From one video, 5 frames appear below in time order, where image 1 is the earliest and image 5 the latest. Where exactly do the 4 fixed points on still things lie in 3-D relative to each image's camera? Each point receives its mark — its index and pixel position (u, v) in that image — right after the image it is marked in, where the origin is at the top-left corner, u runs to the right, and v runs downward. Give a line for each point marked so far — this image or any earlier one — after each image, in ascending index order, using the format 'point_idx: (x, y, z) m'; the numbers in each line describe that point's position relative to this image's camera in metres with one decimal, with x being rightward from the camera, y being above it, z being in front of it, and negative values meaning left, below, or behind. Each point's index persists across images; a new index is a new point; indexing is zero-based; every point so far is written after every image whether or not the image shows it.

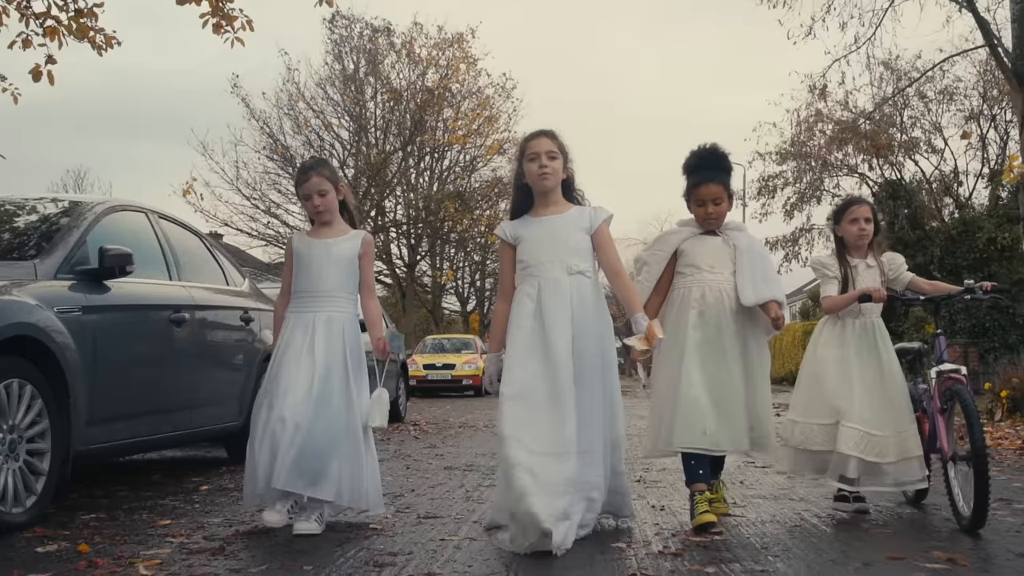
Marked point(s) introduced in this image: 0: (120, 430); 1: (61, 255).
0: (-1.9, -0.7, +5.4) m
1: (-2.2, +0.2, +5.2) m
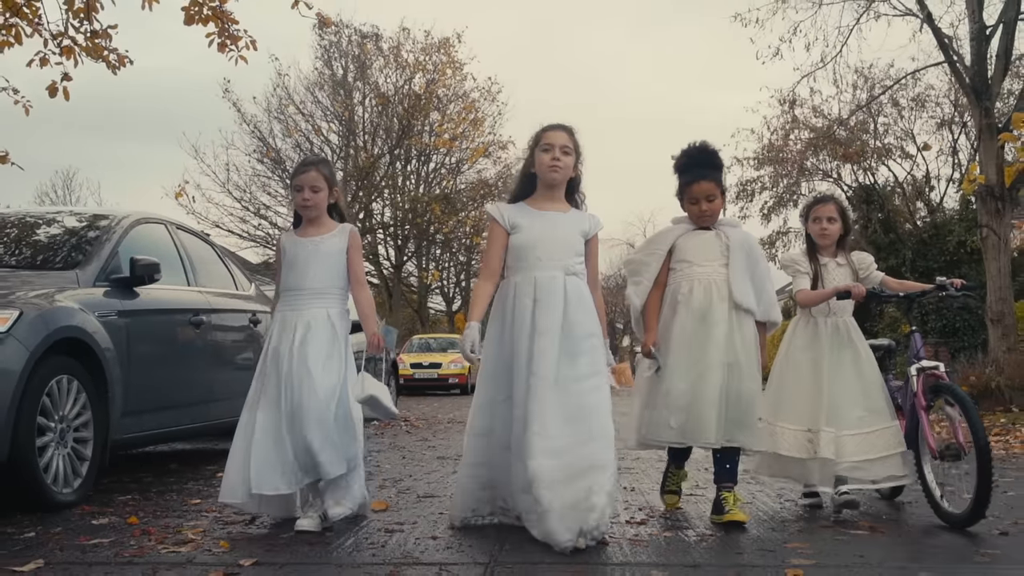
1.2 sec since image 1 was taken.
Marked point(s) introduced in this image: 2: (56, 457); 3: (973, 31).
0: (-2.0, -0.7, +6.0) m
1: (-2.2, +0.1, +5.8) m
2: (-2.0, -0.8, +4.8) m
3: (+5.4, +3.0, +12.8) m
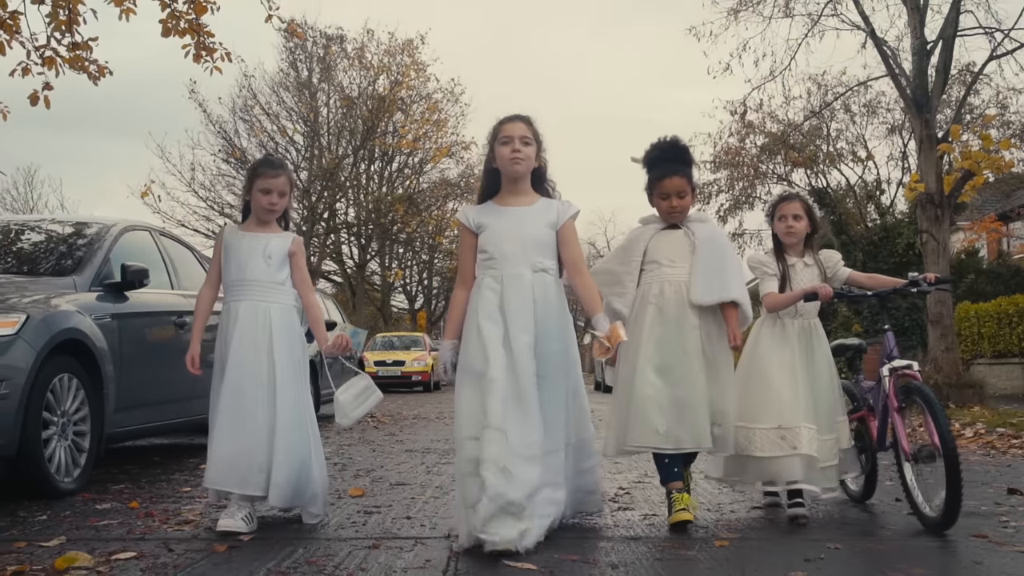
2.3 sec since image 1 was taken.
0: (-2.2, -0.8, +6.4) m
1: (-2.4, +0.1, +6.2) m
2: (-2.2, -0.8, +5.3) m
3: (+5.0, +3.0, +13.5) m
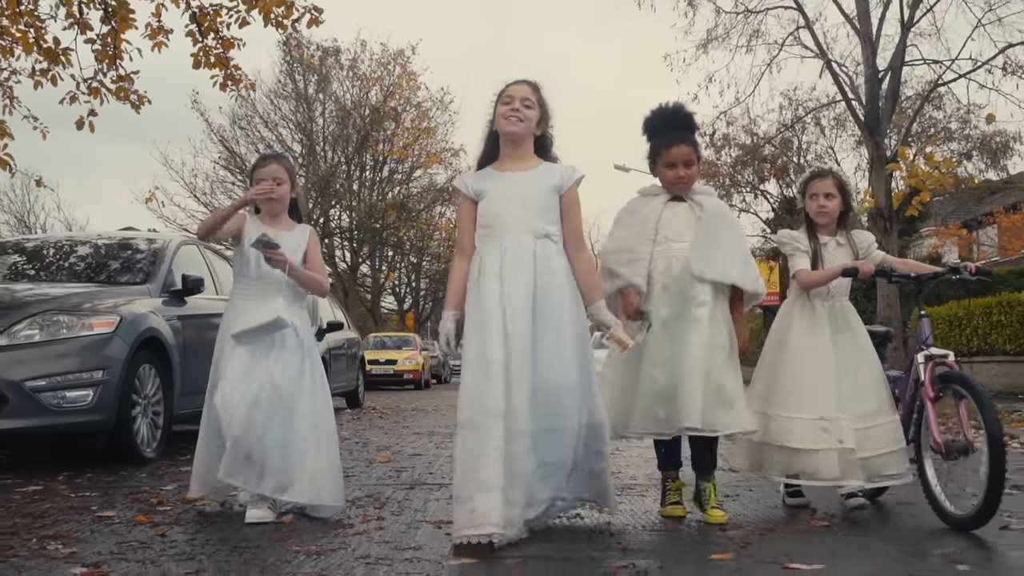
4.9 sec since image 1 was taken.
0: (-2.3, -0.8, +7.7) m
1: (-2.5, +0.1, +7.5) m
2: (-2.2, -0.8, +6.5) m
3: (+4.9, +2.9, +14.8) m
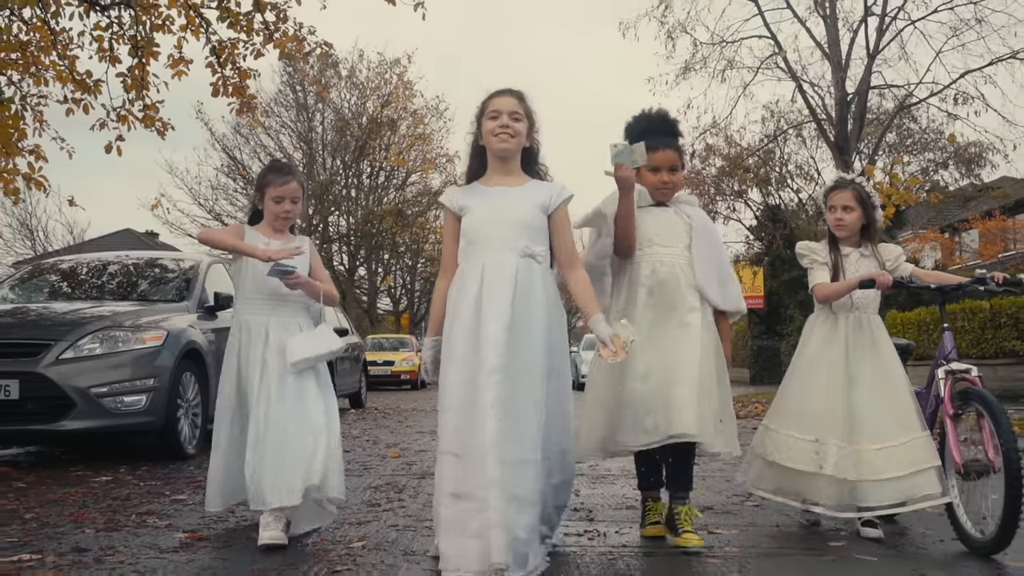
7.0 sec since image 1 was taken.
0: (-2.3, -0.9, +8.6) m
1: (-2.5, -0.1, +8.5) m
2: (-2.3, -1.0, +7.5) m
3: (+4.8, +2.8, +15.9) m
